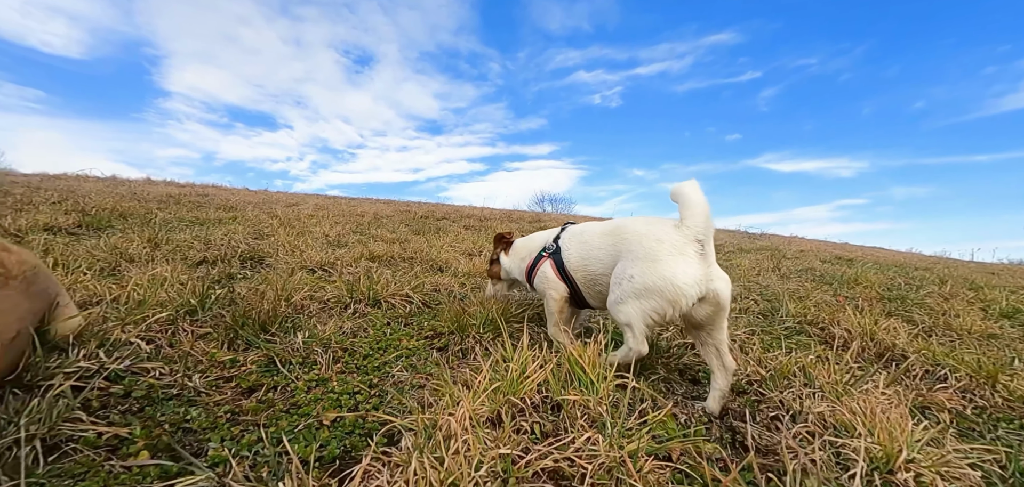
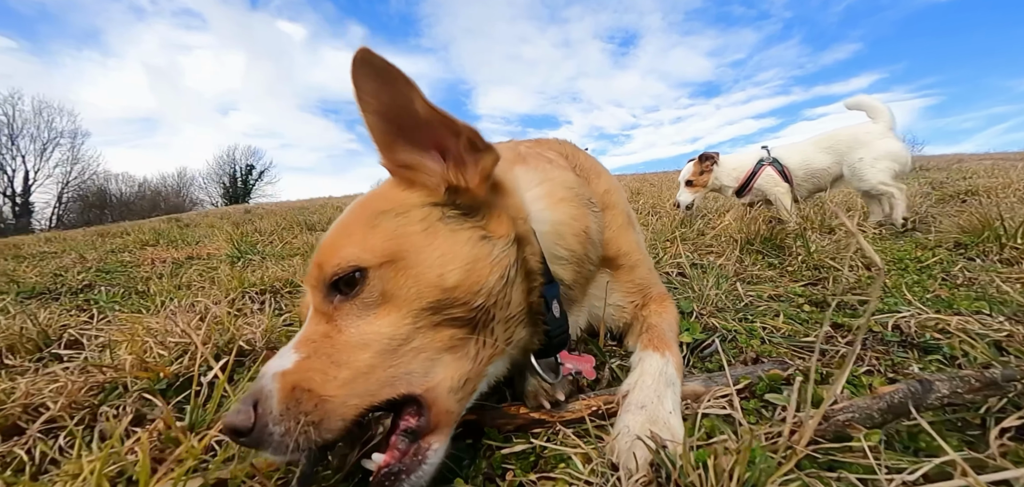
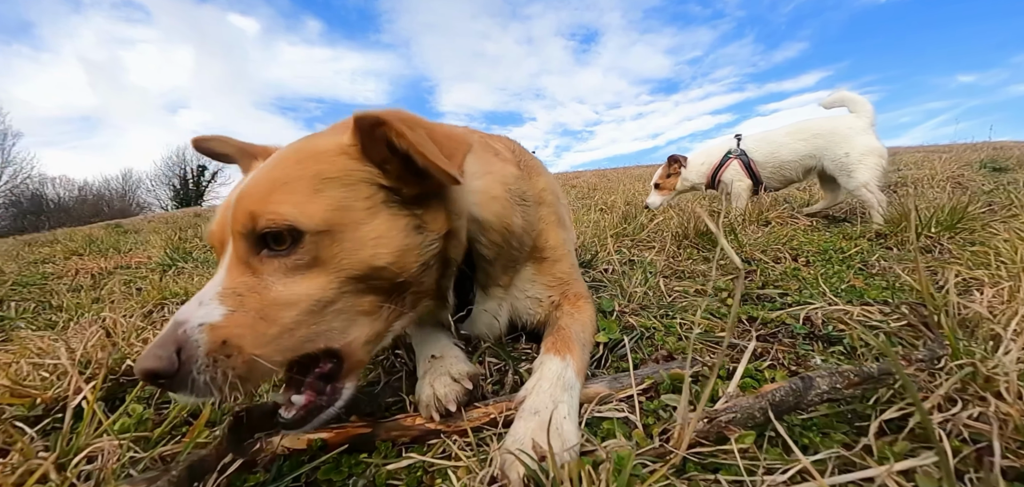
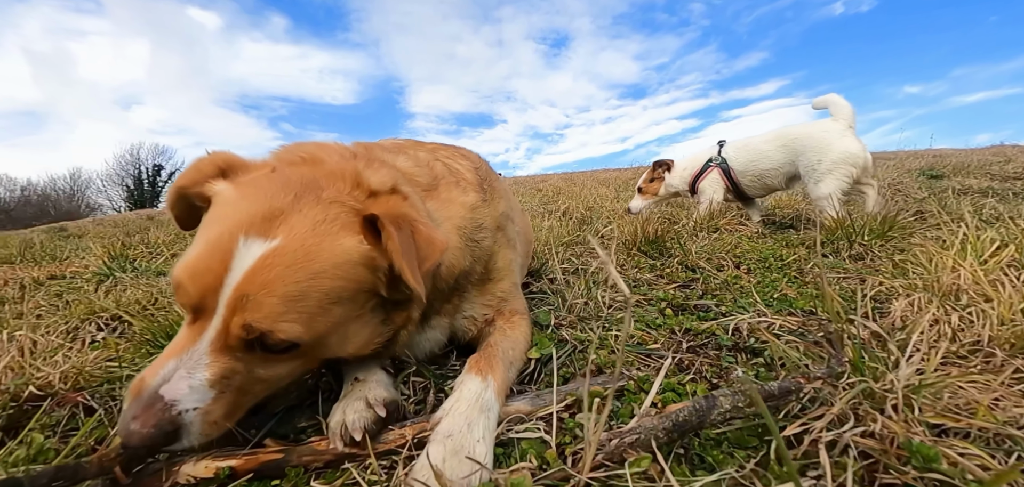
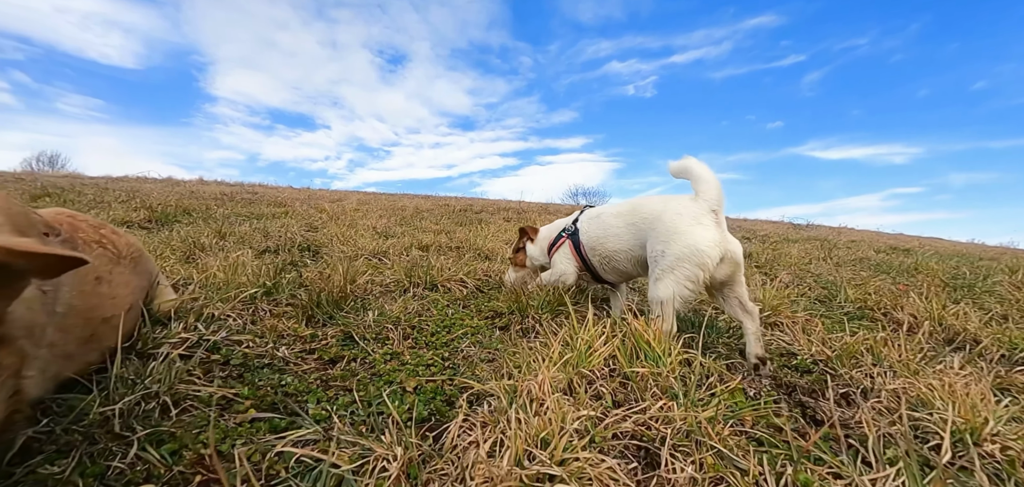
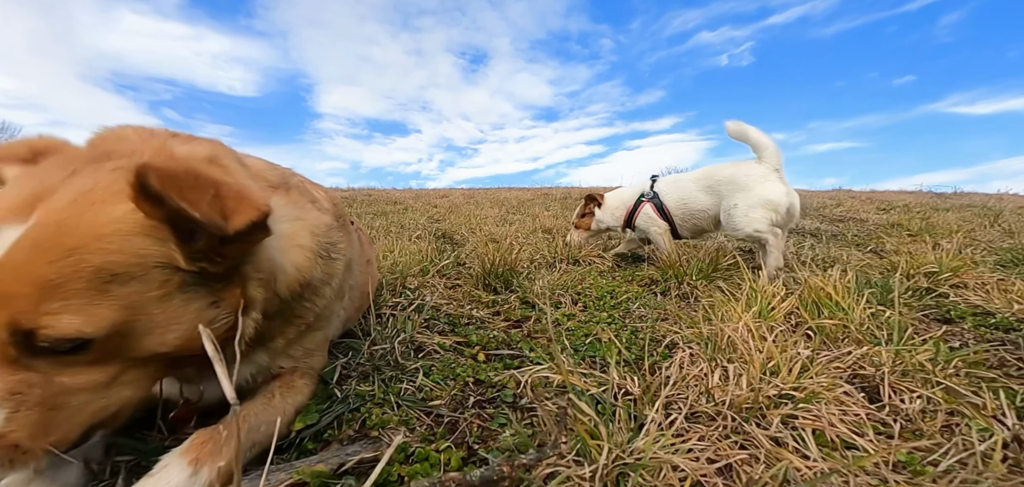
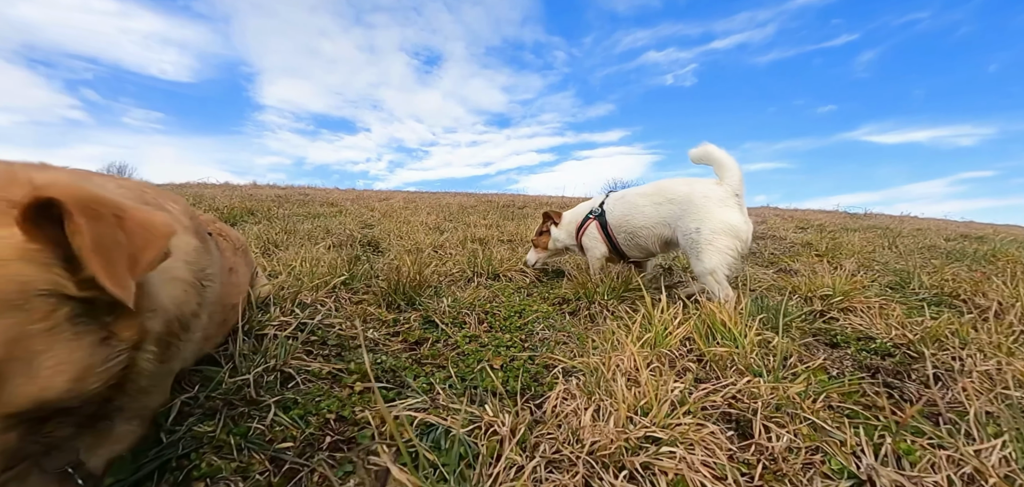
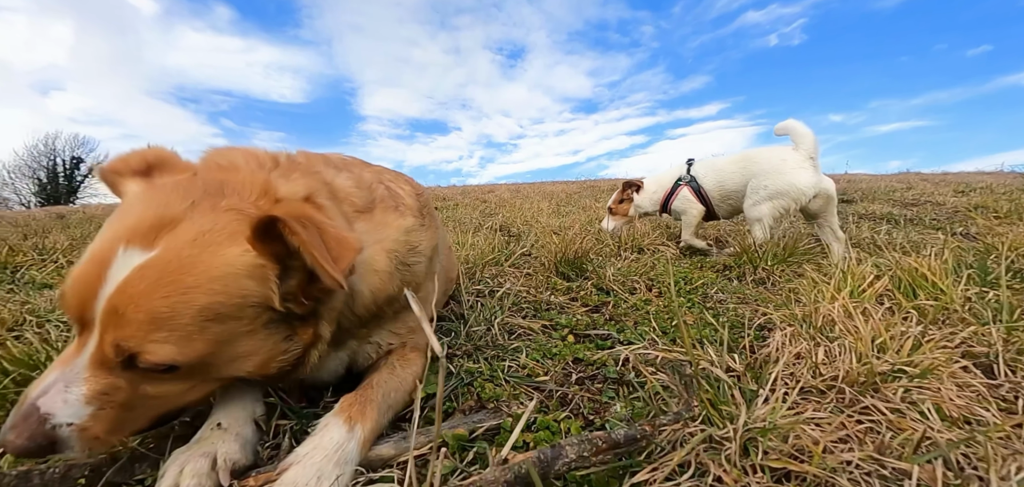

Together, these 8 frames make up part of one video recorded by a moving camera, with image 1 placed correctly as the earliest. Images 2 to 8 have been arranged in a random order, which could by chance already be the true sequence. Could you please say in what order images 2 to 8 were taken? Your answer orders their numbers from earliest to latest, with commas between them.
5, 7, 6, 8, 4, 3, 2
